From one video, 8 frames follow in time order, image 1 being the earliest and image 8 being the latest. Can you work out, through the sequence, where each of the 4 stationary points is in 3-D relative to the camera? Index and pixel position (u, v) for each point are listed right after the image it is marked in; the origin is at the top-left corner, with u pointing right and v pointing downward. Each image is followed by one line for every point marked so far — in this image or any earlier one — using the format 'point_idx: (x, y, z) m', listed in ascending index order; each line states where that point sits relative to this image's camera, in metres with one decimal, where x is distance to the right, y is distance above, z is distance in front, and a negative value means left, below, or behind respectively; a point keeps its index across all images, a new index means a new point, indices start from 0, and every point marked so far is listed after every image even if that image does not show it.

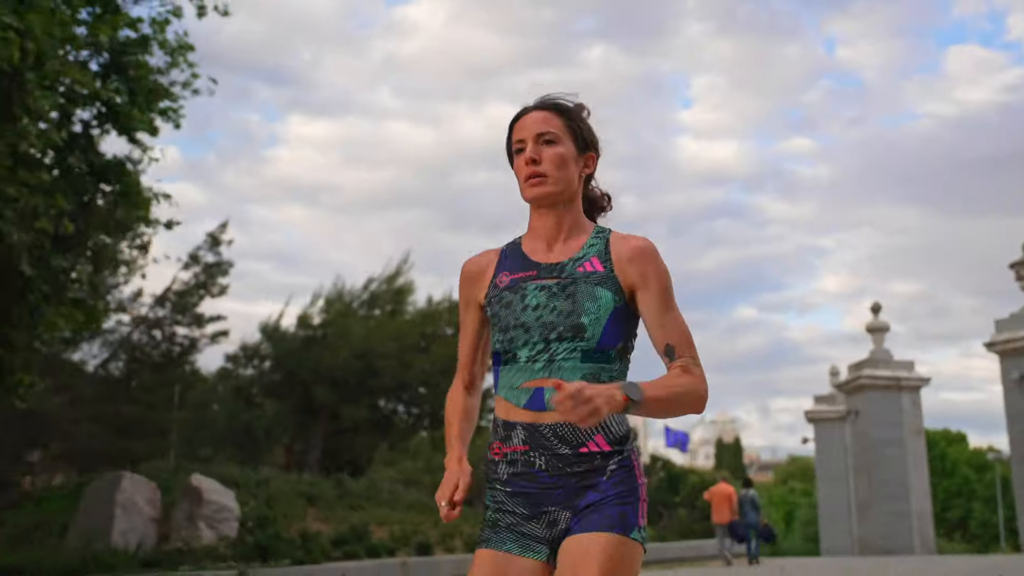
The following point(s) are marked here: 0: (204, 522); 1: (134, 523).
0: (-3.6, -2.7, +12.3) m
1: (-4.5, -2.8, +12.6) m
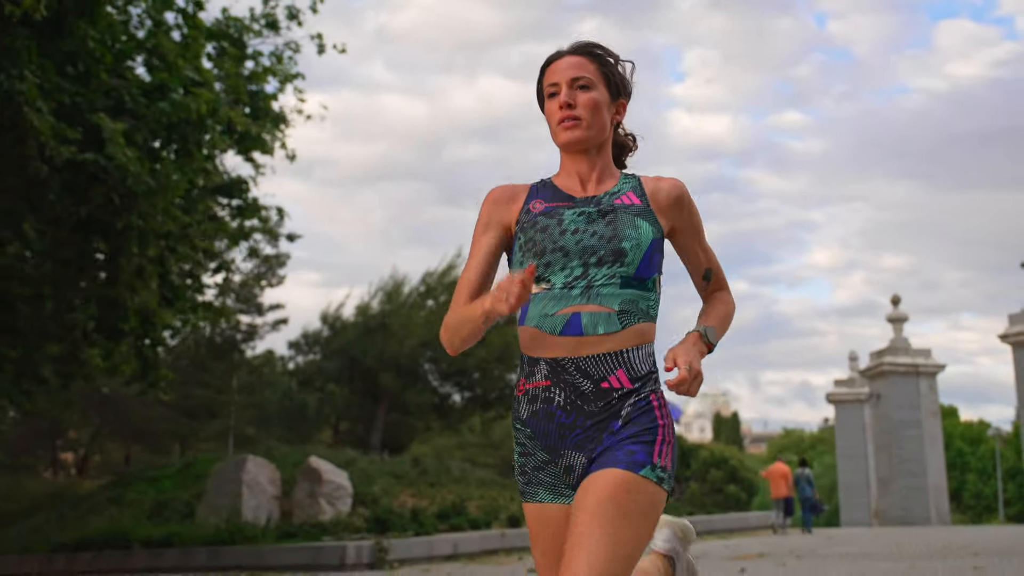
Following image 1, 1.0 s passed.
0: (-2.5, -2.8, +14.0) m
1: (-3.4, -2.9, +14.3) m
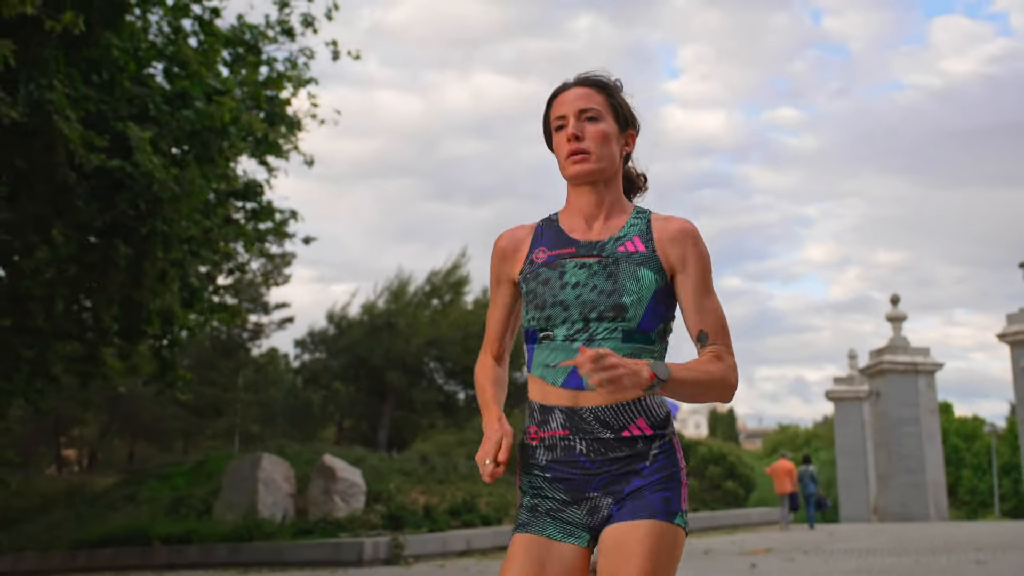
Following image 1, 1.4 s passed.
0: (-2.3, -2.8, +14.3) m
1: (-3.3, -2.9, +14.6) m
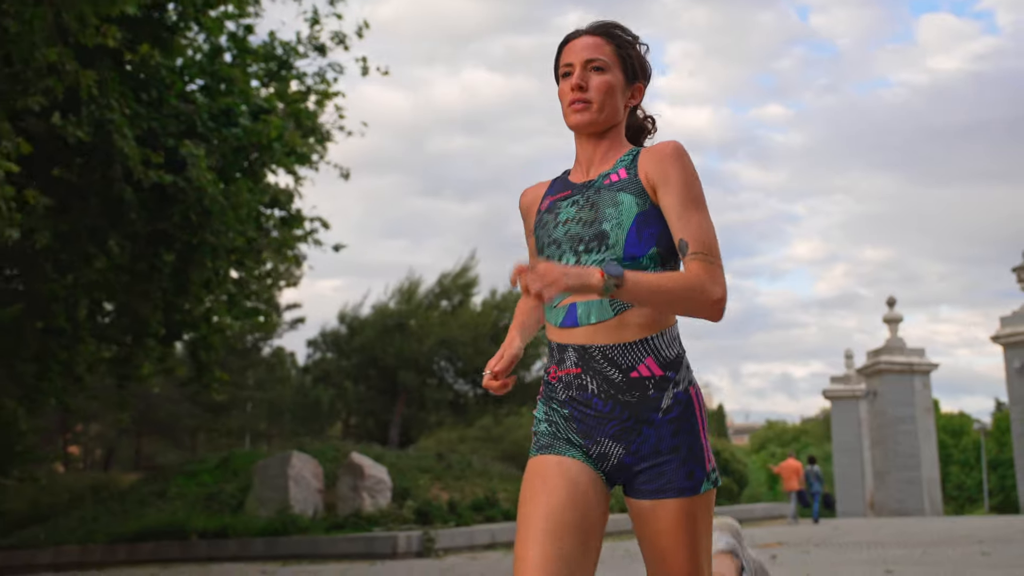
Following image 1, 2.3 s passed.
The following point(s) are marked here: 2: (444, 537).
0: (-2.1, -2.9, +15.0) m
1: (-3.0, -2.9, +15.3) m
2: (-0.8, -3.1, +13.1) m
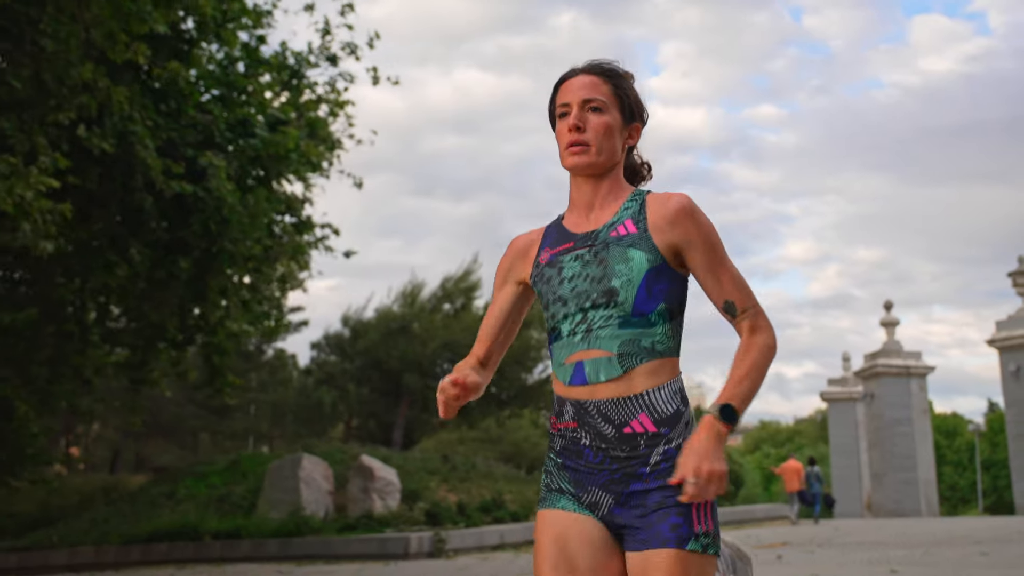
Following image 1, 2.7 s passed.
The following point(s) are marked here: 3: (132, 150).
0: (-2.0, -3.0, +15.3) m
1: (-2.9, -3.0, +15.5) m
2: (-0.7, -3.1, +13.3) m
3: (-3.9, +1.4, +10.9) m
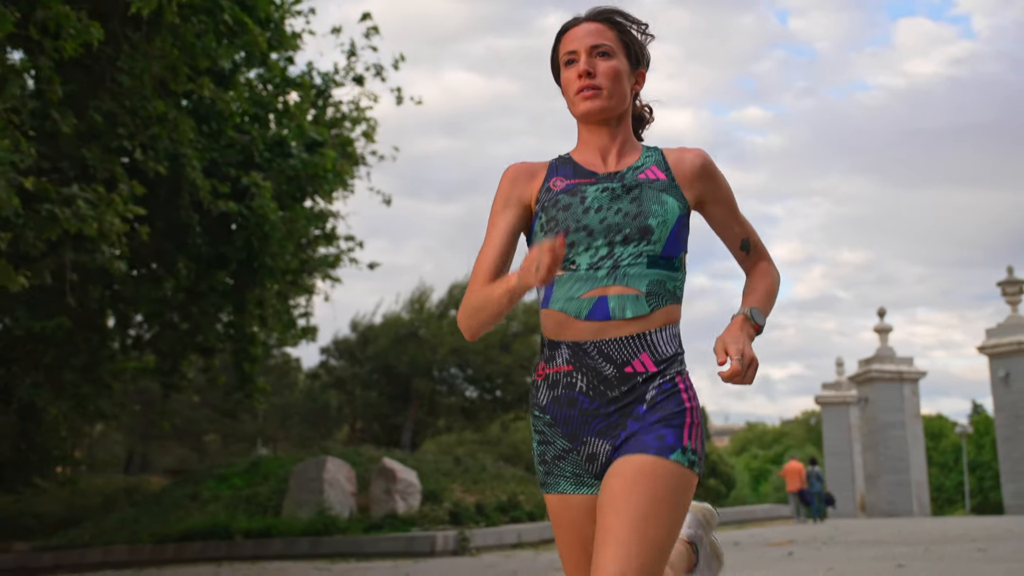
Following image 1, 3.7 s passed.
0: (-1.7, -3.1, +16.0) m
1: (-2.7, -3.2, +16.2) m
2: (-0.5, -3.3, +14.1) m
3: (-3.6, +1.3, +11.6) m
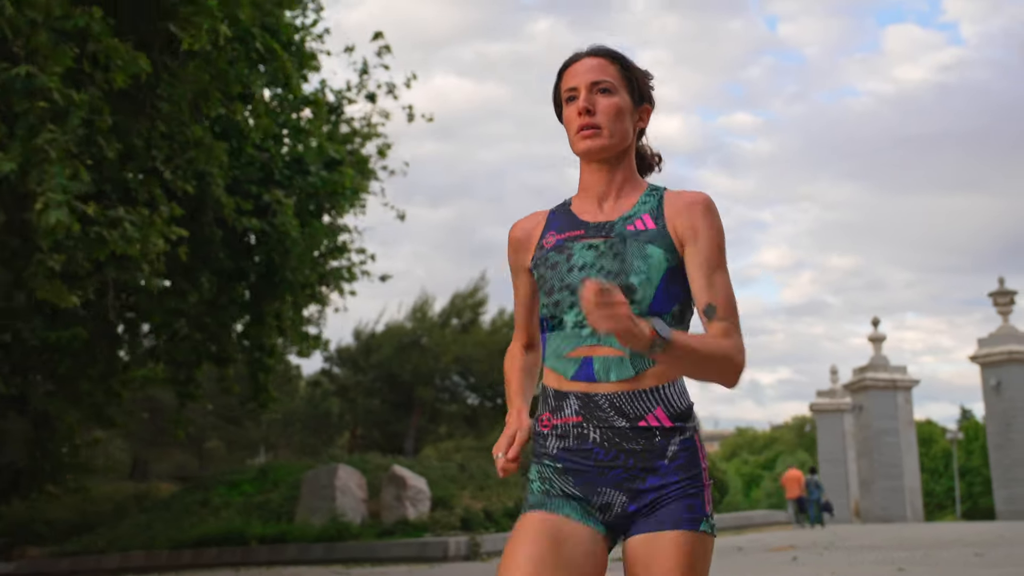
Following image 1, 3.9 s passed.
0: (-1.6, -3.3, +16.4) m
1: (-2.5, -3.4, +16.6) m
2: (-0.3, -3.5, +14.5) m
3: (-3.5, +1.1, +12.0) m
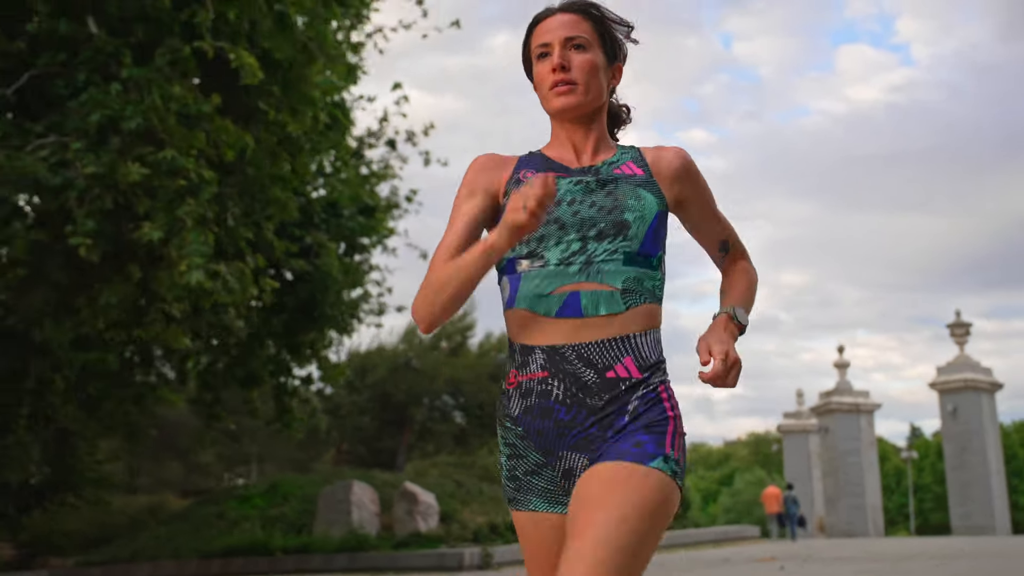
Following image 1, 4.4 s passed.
0: (-1.5, -3.8, +17.7) m
1: (-2.5, -3.9, +17.9) m
2: (-0.2, -4.0, +15.9) m
3: (-3.2, +0.7, +13.3) m
